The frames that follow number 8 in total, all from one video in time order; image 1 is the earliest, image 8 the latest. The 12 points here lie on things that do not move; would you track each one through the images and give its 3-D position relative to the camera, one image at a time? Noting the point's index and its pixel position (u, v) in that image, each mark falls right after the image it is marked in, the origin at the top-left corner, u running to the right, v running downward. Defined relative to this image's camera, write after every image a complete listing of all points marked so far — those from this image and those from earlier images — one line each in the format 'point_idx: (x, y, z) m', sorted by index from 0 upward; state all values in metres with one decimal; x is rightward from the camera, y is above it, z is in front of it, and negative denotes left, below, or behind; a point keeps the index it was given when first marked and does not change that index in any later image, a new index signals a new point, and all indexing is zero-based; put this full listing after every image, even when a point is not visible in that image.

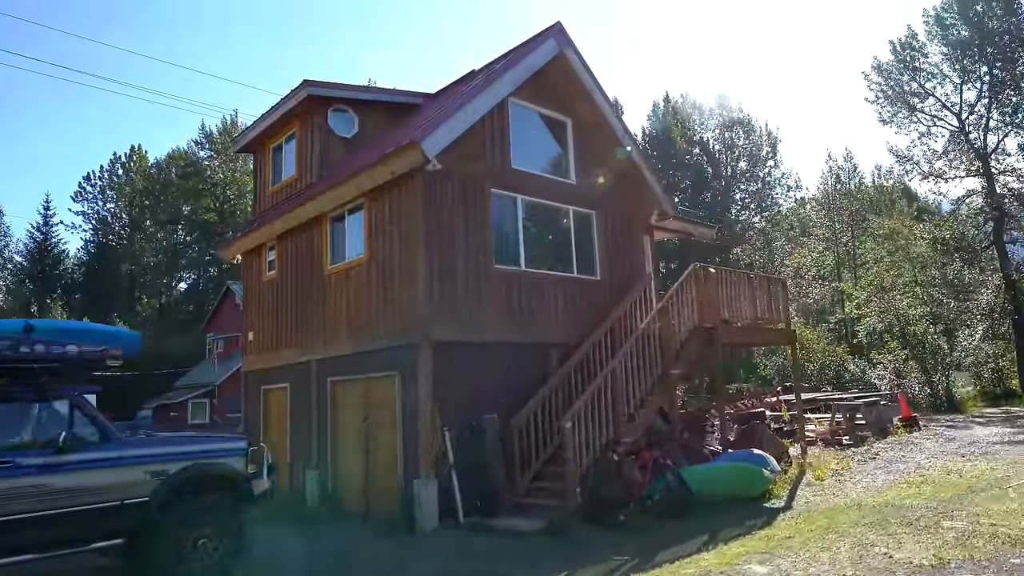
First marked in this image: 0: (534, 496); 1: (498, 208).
0: (+0.3, -2.9, +9.5) m
1: (-0.3, +1.3, +10.8) m
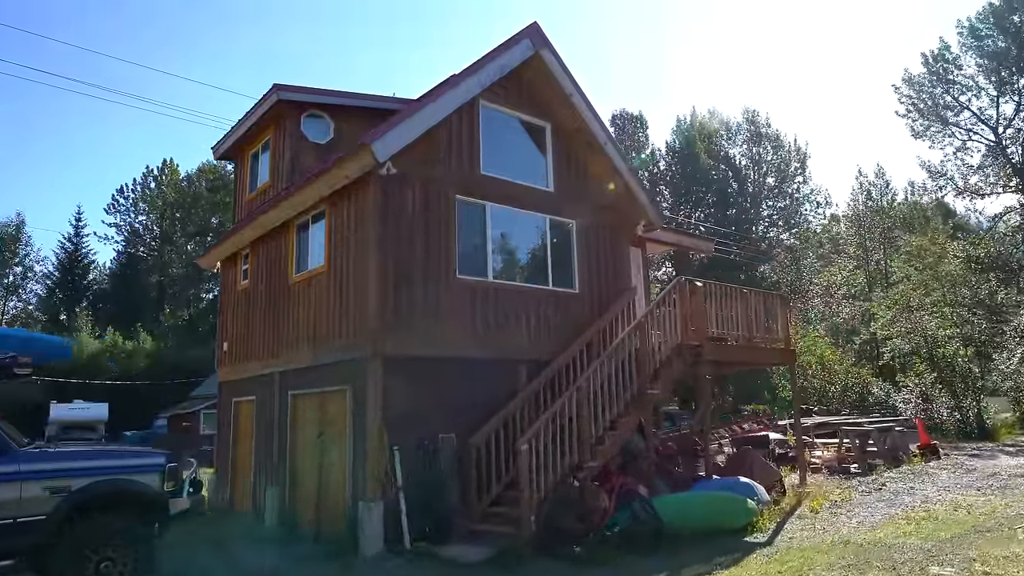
0: (-0.3, -3.1, +8.8) m
1: (-0.8, +1.1, +10.3) m
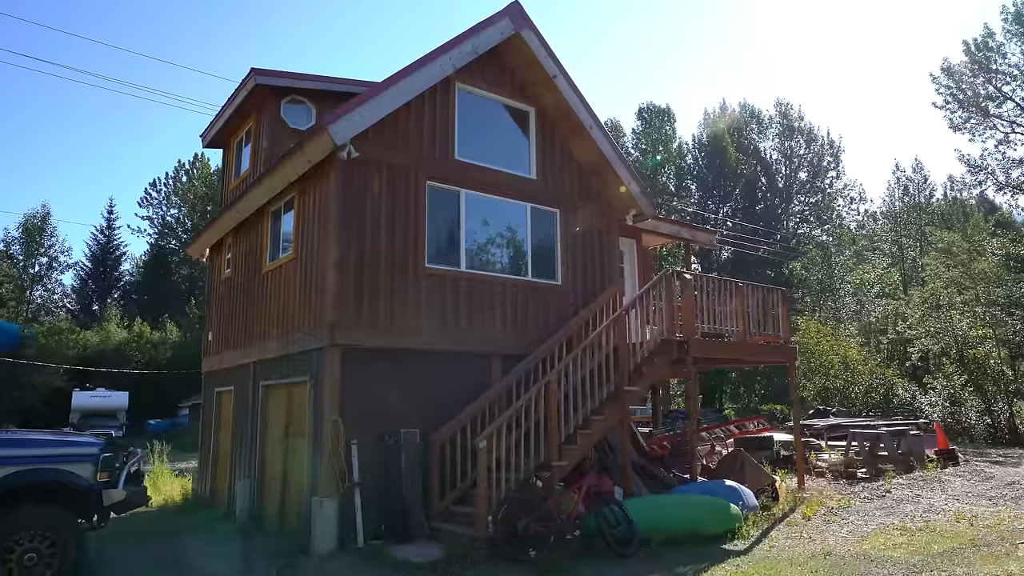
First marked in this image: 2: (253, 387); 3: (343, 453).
0: (-0.8, -2.9, +8.4) m
1: (-1.1, +1.3, +9.9) m
2: (-4.2, -1.6, +11.0) m
3: (-2.1, -2.1, +8.4) m
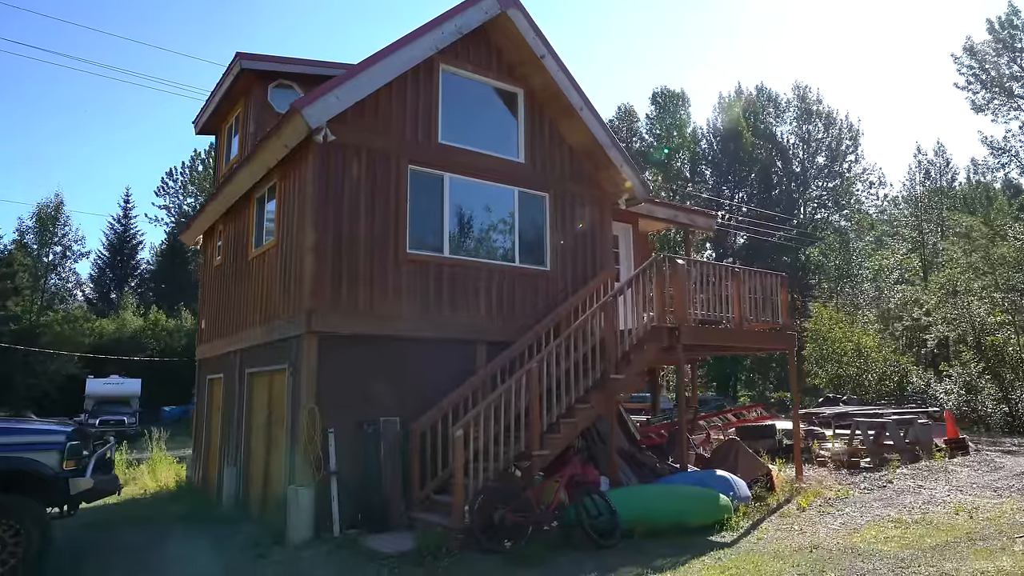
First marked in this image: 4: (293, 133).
0: (-1.0, -2.8, +8.3) m
1: (-1.4, +1.5, +9.7) m
2: (-4.4, -1.4, +10.9) m
3: (-2.4, -1.9, +8.3) m
4: (-2.8, +2.0, +8.7) m
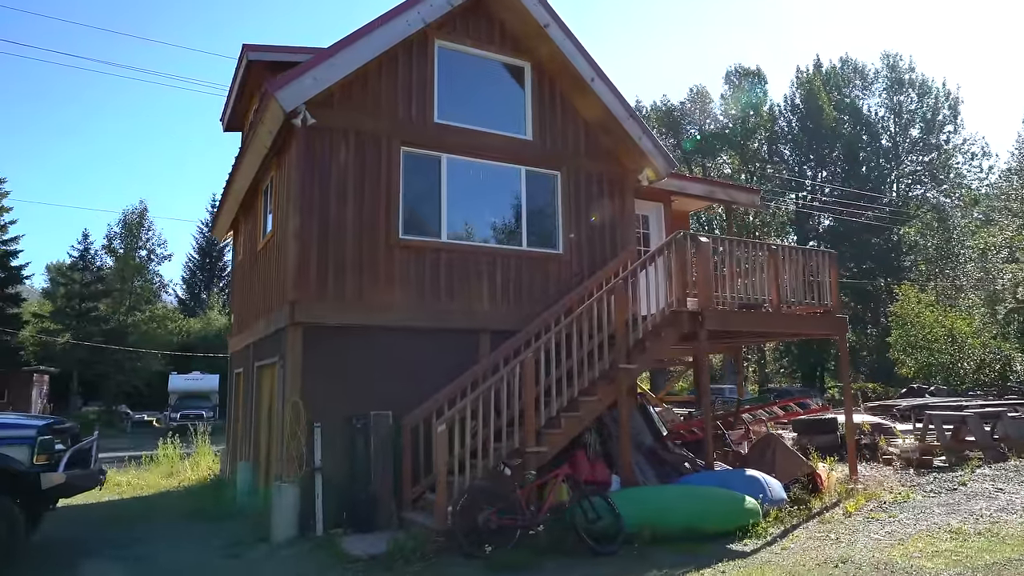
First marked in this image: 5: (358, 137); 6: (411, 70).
0: (-1.1, -2.6, +7.8) m
1: (-1.4, +1.6, +9.2) m
2: (-4.2, -1.3, +10.8) m
3: (-2.5, -1.8, +8.0) m
4: (-3.0, +2.1, +8.4) m
5: (-2.0, +2.0, +8.8) m
6: (-1.4, +3.0, +9.3) m
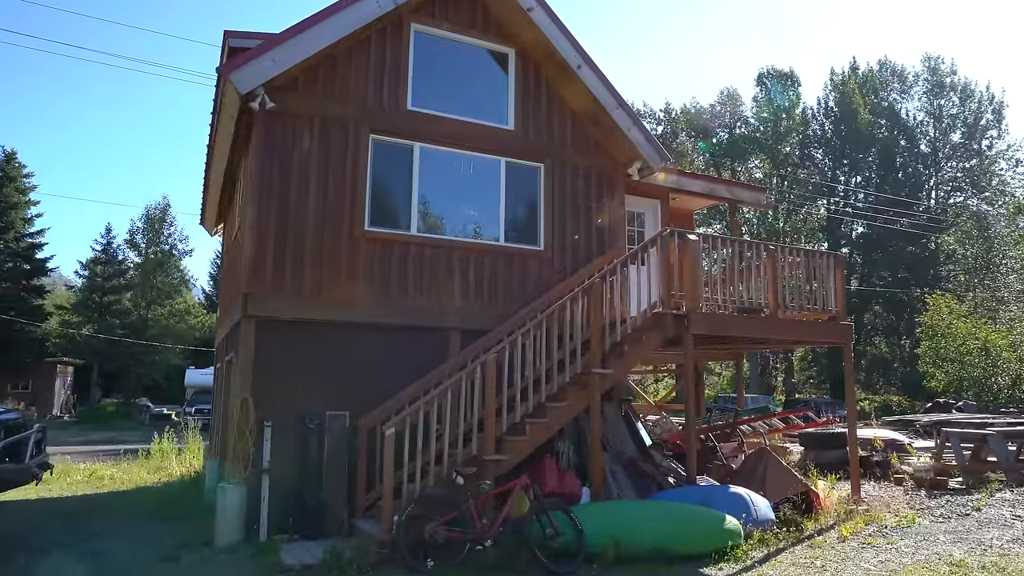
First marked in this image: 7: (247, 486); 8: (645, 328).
0: (-1.6, -2.5, +7.4) m
1: (-1.7, +1.7, +8.8) m
2: (-4.5, -1.2, +10.5) m
3: (-2.9, -1.7, +7.6) m
4: (-3.3, +2.2, +8.0) m
5: (-2.4, +2.1, +8.4) m
6: (-1.7, +3.1, +8.9) m
7: (-2.9, -2.2, +7.5) m
8: (+1.7, -0.5, +8.7) m
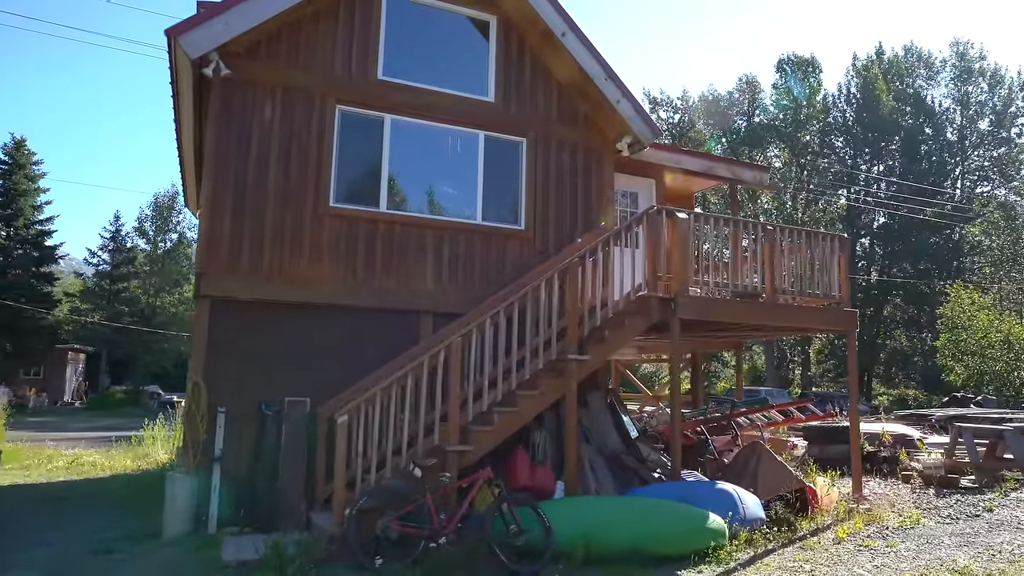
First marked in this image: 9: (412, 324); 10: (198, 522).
0: (-2.0, -2.3, +6.9) m
1: (-2.0, +1.9, +8.3) m
2: (-4.7, -0.9, +10.1) m
3: (-3.2, -1.4, +7.2) m
4: (-3.6, +2.4, +7.6) m
5: (-2.7, +2.3, +7.9) m
6: (-2.0, +3.4, +8.4) m
7: (-3.3, -2.0, +7.1) m
8: (+1.4, -0.3, +8.1) m
9: (-1.2, -0.4, +8.3) m
10: (-3.3, -2.5, +7.0) m
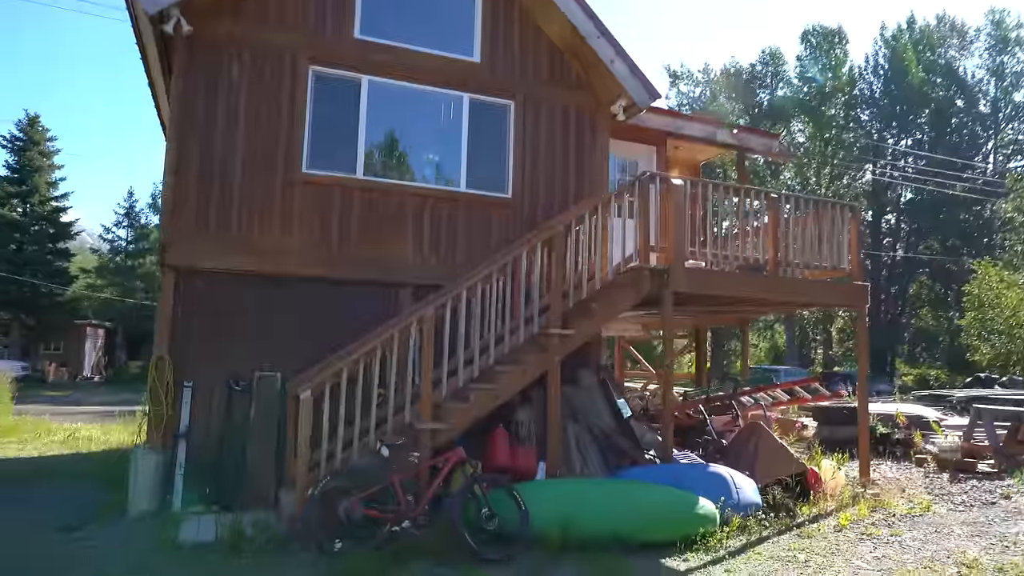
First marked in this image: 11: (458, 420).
0: (-2.2, -2.0, +6.6) m
1: (-2.2, +2.3, +7.8) m
2: (-4.9, -0.5, +9.8) m
3: (-3.5, -1.1, +6.9) m
4: (-3.8, +2.8, +7.1) m
5: (-2.9, +2.6, +7.5) m
6: (-2.2, +3.7, +7.9) m
7: (-3.5, -1.6, +6.8) m
8: (+1.2, 0.0, +7.7) m
9: (-1.4, -0.1, +7.9) m
10: (-3.5, -2.2, +6.7) m
11: (-0.5, -1.3, +6.7) m
